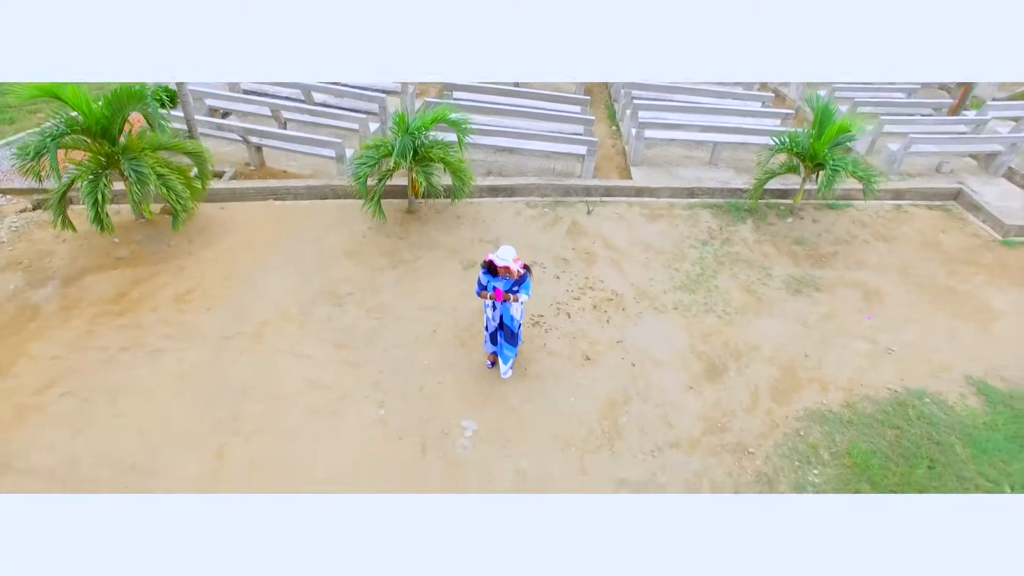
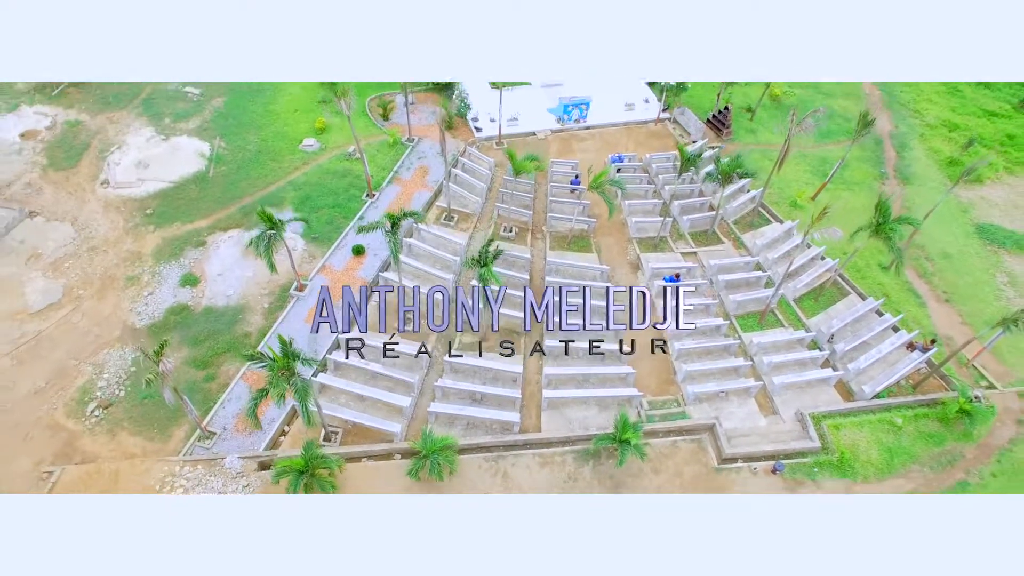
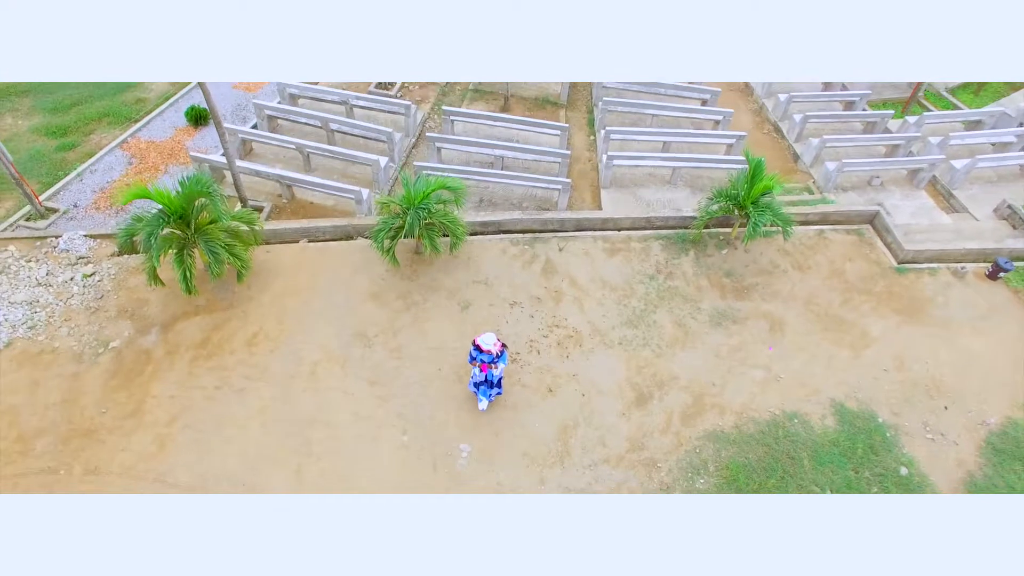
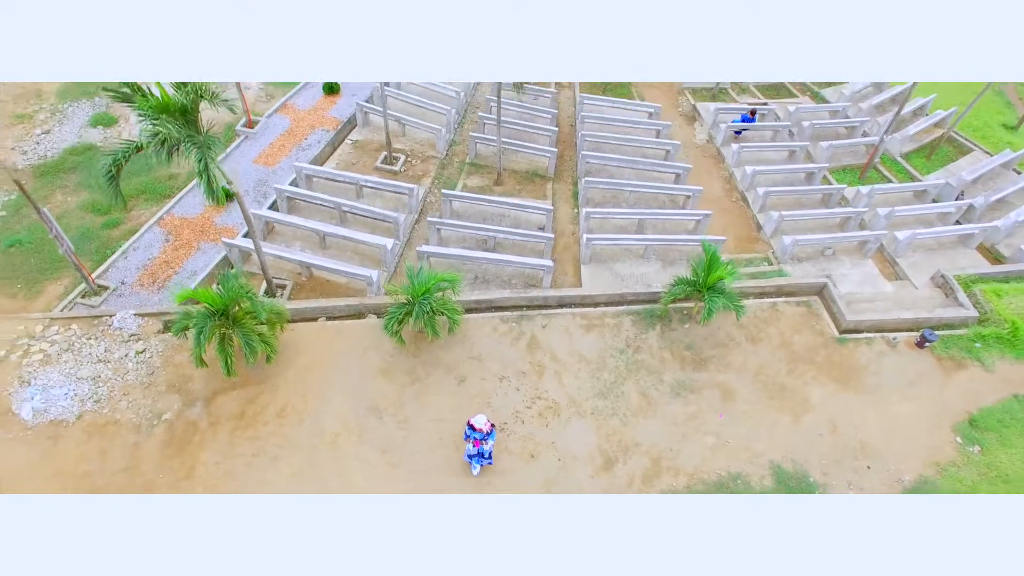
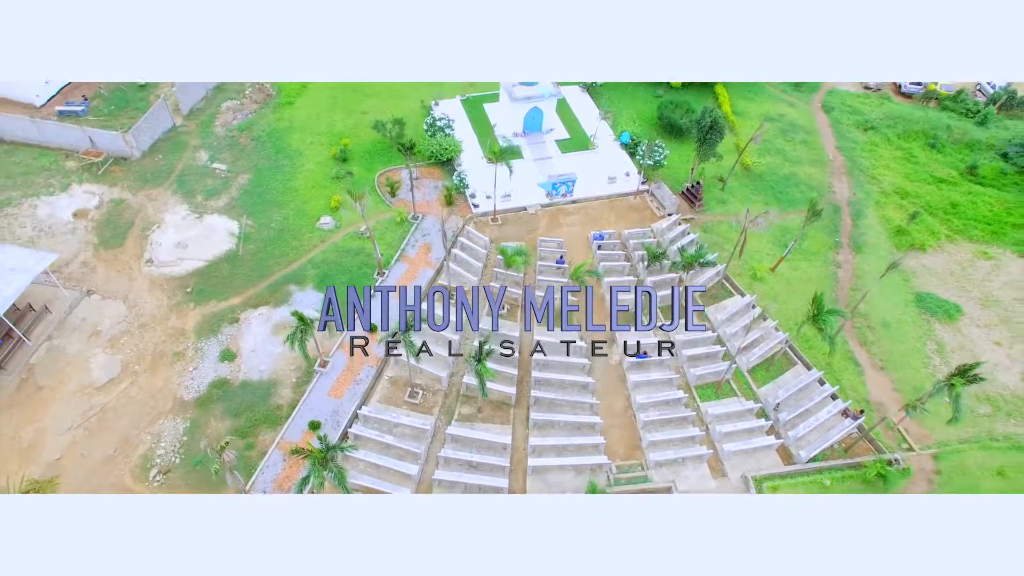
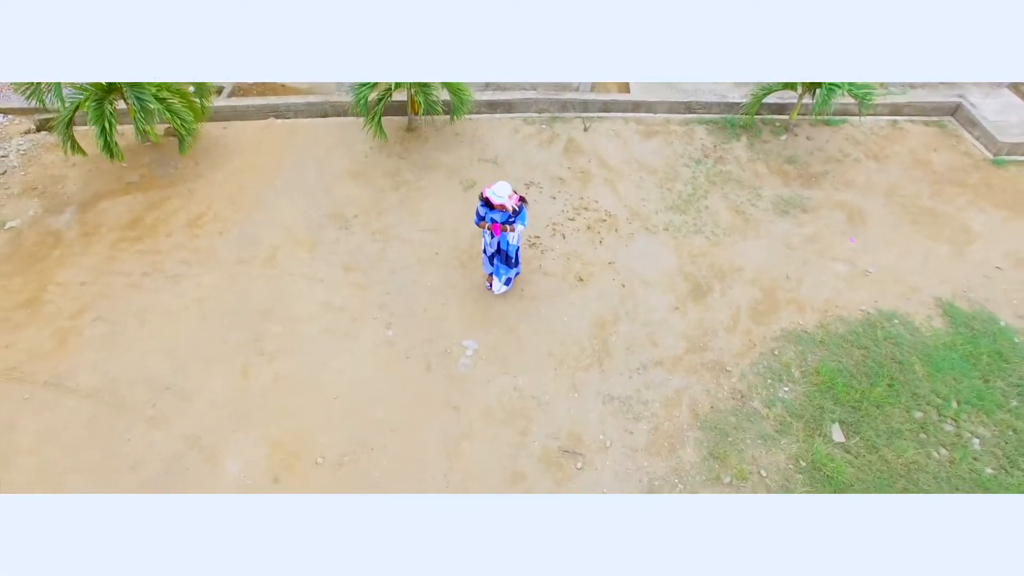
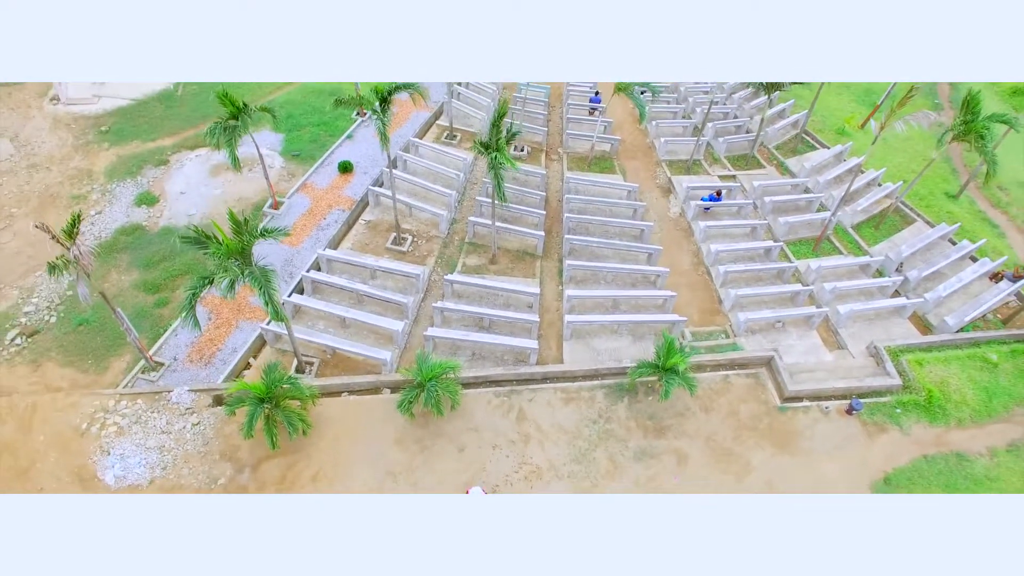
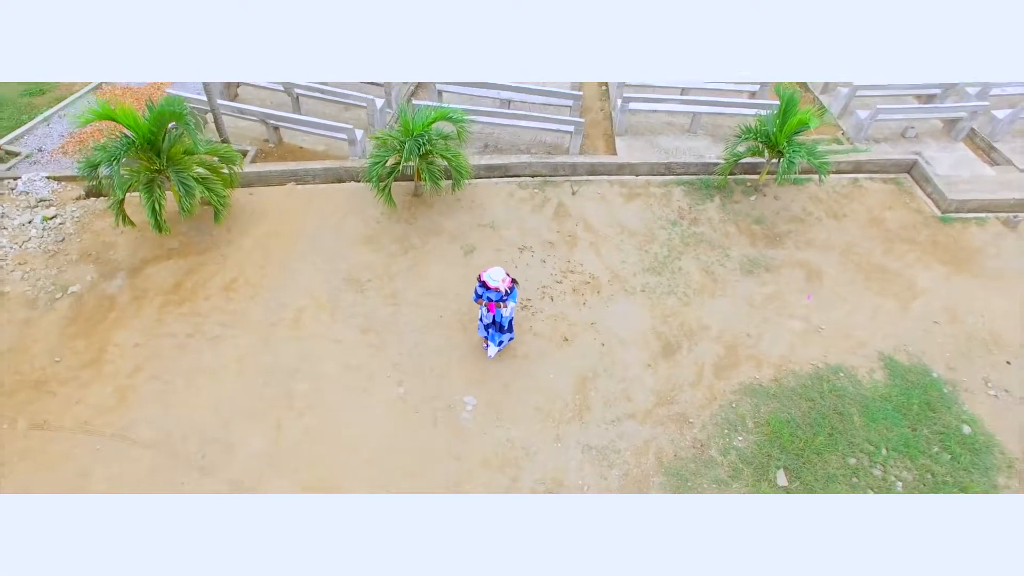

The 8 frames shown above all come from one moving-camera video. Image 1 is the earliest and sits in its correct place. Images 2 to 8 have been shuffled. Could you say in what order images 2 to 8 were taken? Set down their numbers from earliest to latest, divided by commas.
6, 8, 3, 4, 7, 2, 5
